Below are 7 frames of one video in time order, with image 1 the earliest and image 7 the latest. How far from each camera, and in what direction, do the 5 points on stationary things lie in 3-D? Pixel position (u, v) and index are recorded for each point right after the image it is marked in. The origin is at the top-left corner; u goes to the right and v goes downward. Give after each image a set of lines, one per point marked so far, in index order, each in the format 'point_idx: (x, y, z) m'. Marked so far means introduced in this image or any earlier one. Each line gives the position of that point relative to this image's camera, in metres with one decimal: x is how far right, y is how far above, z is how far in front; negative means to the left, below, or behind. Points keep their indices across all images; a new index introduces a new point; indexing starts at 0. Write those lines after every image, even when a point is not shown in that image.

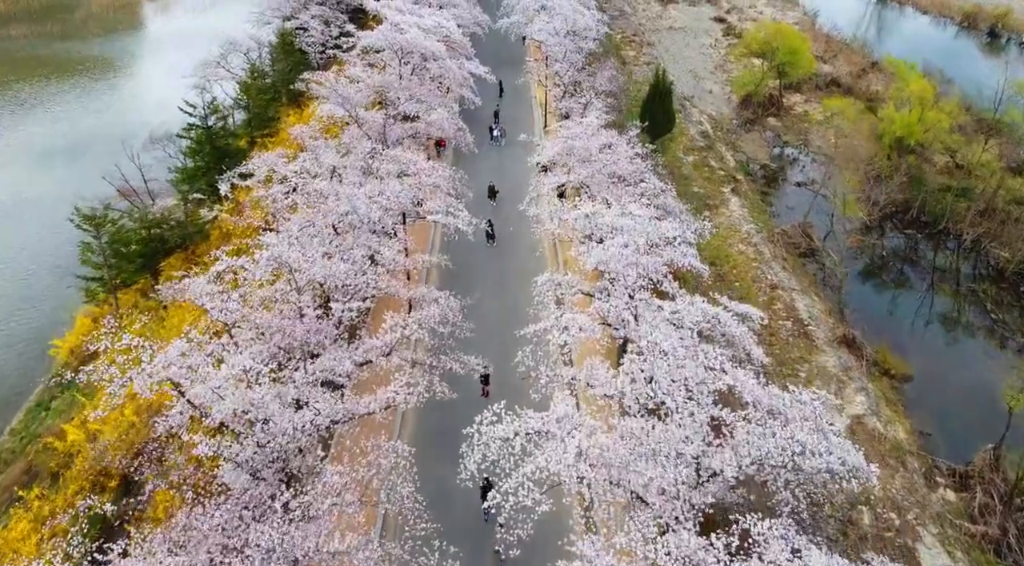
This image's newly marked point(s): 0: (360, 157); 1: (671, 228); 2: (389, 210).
0: (-4.1, +3.4, +19.5) m
1: (+3.8, +1.2, +16.9) m
2: (-2.9, +1.7, +17.2) m
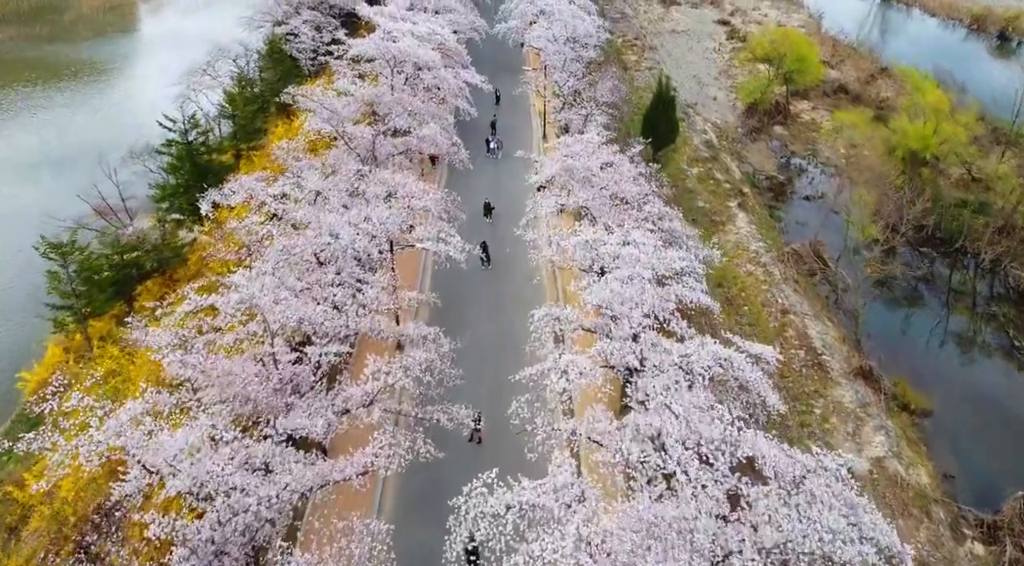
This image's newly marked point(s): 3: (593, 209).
0: (-4.2, +2.6, +18.3) m
1: (+3.7, +0.5, +15.7) m
2: (-3.0, +1.0, +16.0) m
3: (+2.1, +1.9, +18.1) m
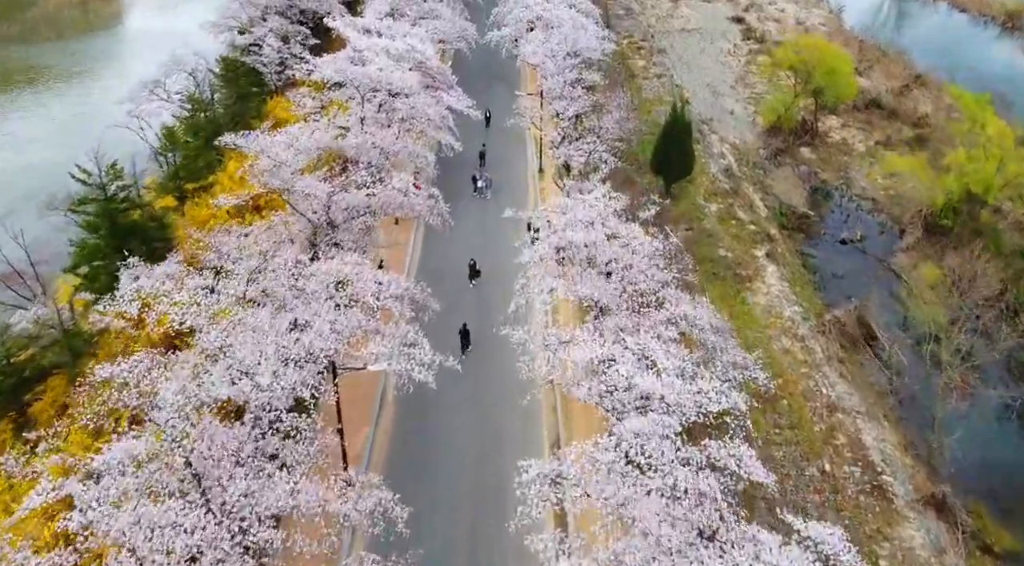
0: (-4.5, +0.3, +14.4) m
1: (+3.4, -1.9, +11.9) m
2: (-3.3, -1.4, +12.1) m
3: (+1.7, -0.4, +14.3) m
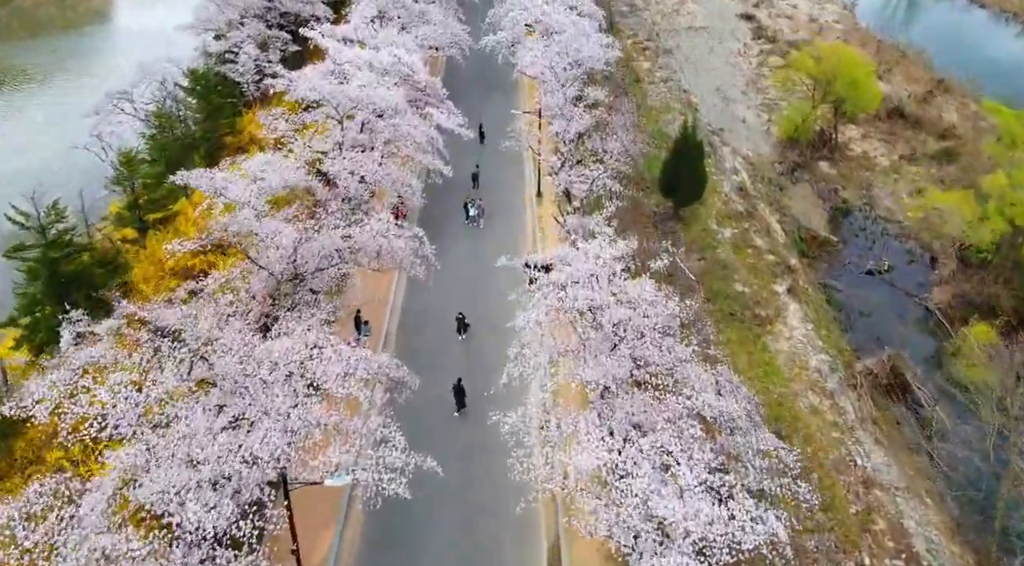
0: (-4.6, -1.0, +12.3) m
1: (+3.2, -3.2, +9.8) m
2: (-3.5, -2.8, +10.0) m
3: (+1.6, -1.8, +12.1) m
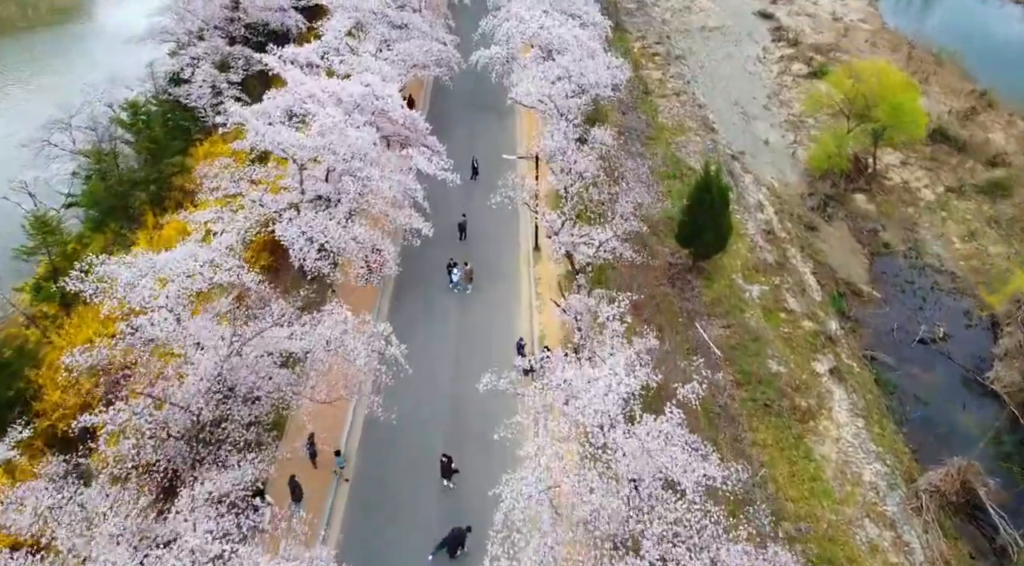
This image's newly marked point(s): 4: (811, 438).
0: (-4.8, -3.3, +9.0) m
1: (+3.0, -5.6, +6.5) m
2: (-3.7, -5.1, +6.8) m
3: (+1.4, -4.0, +8.8) m
4: (+6.8, -3.6, +16.4) m
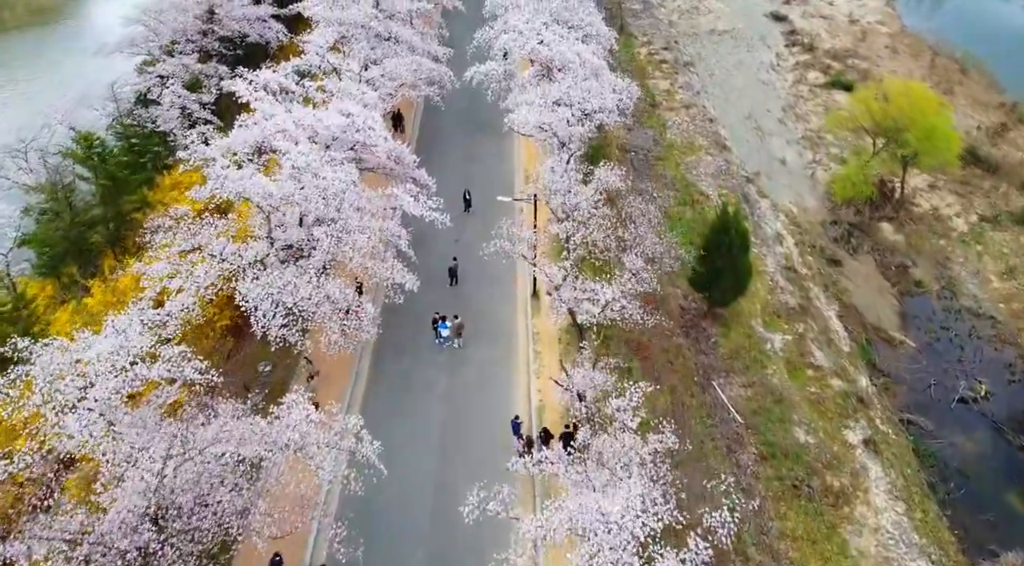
0: (-4.9, -4.8, +7.0) m
1: (+2.9, -7.1, +4.6) m
2: (-3.8, -6.6, +4.9) m
3: (+1.3, -5.6, +6.9) m
4: (+6.7, -5.0, +14.5) m
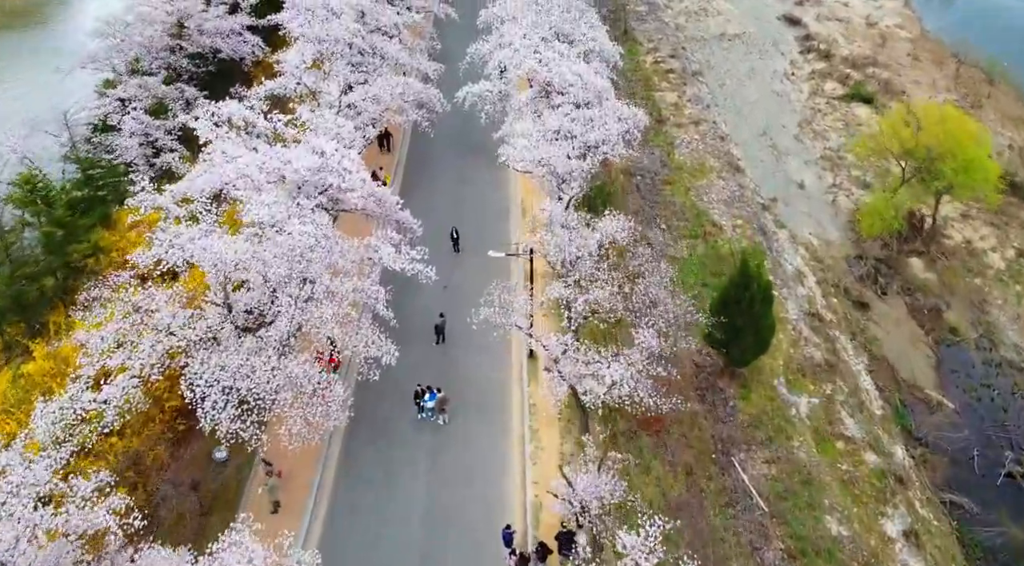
0: (-5.1, -6.4, +5.1) m
1: (+2.7, -8.7, +2.7) m
2: (-4.0, -8.2, +3.0) m
3: (+1.1, -7.1, +5.0) m
4: (+6.5, -6.5, +12.5) m
